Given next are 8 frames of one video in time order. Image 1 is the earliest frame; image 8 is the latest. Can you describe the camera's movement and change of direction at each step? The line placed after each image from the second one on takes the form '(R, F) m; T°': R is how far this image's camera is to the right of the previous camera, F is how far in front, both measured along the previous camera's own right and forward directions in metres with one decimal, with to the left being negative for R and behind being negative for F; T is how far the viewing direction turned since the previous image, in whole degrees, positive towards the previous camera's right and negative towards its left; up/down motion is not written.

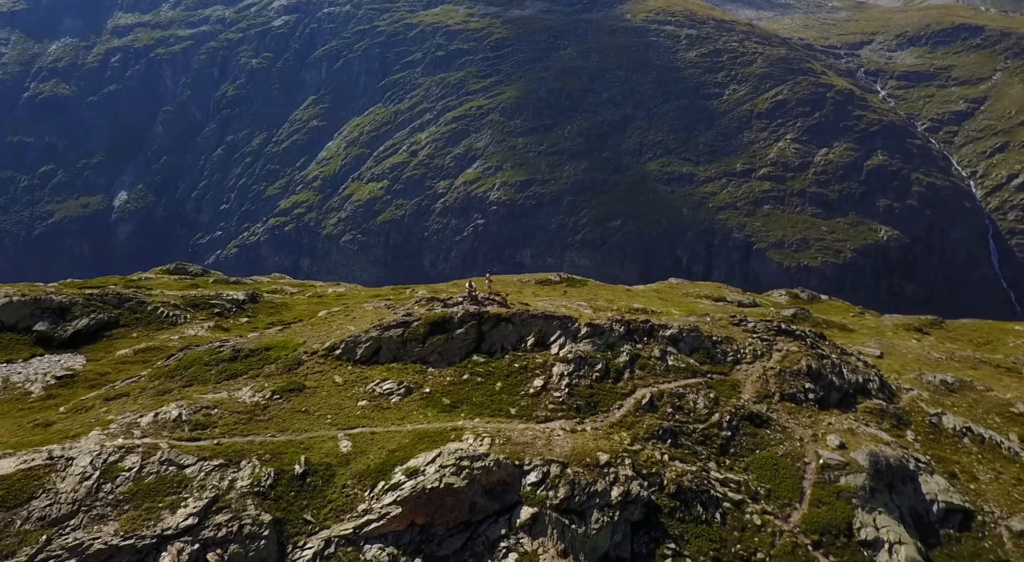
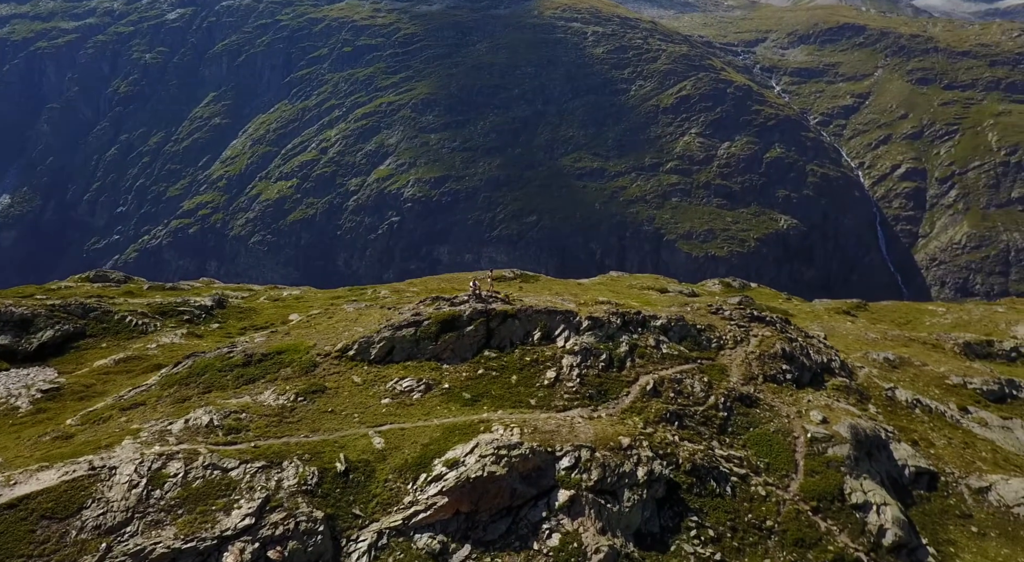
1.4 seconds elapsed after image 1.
(-6.5, -2.2) m; +6°
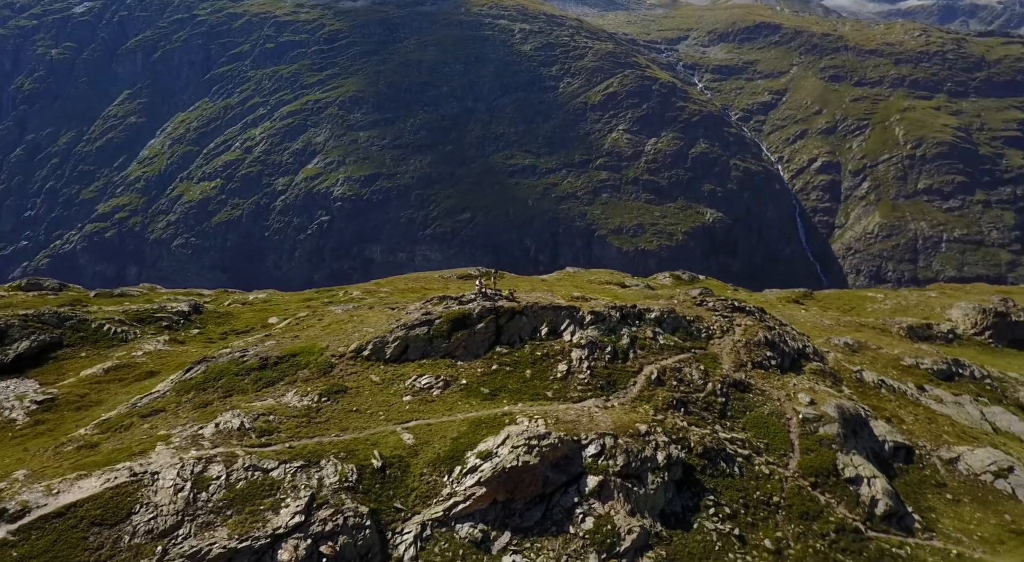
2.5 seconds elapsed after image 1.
(-5.6, -1.7) m; +5°
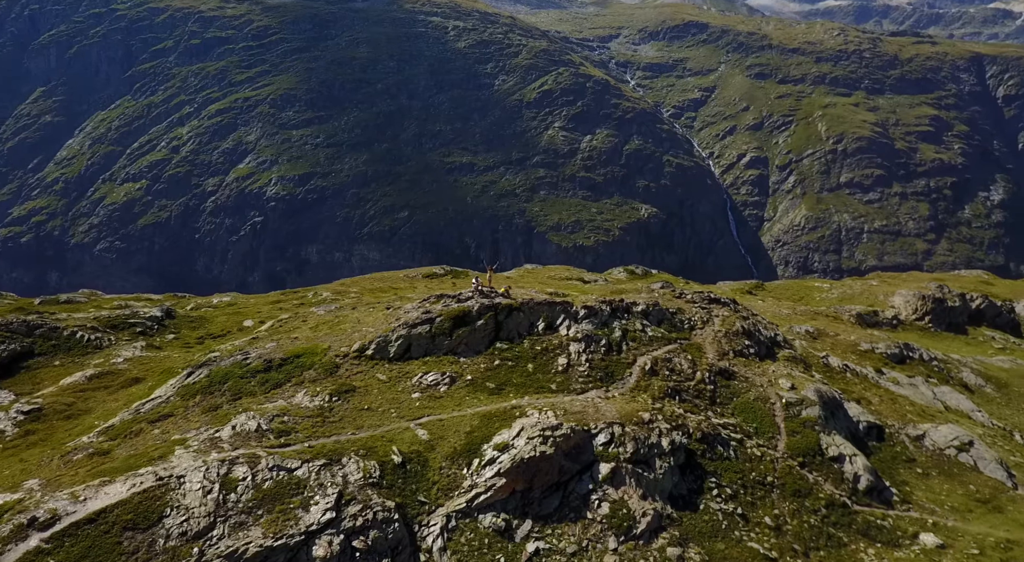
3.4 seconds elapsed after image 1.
(-4.5, -1.4) m; +5°
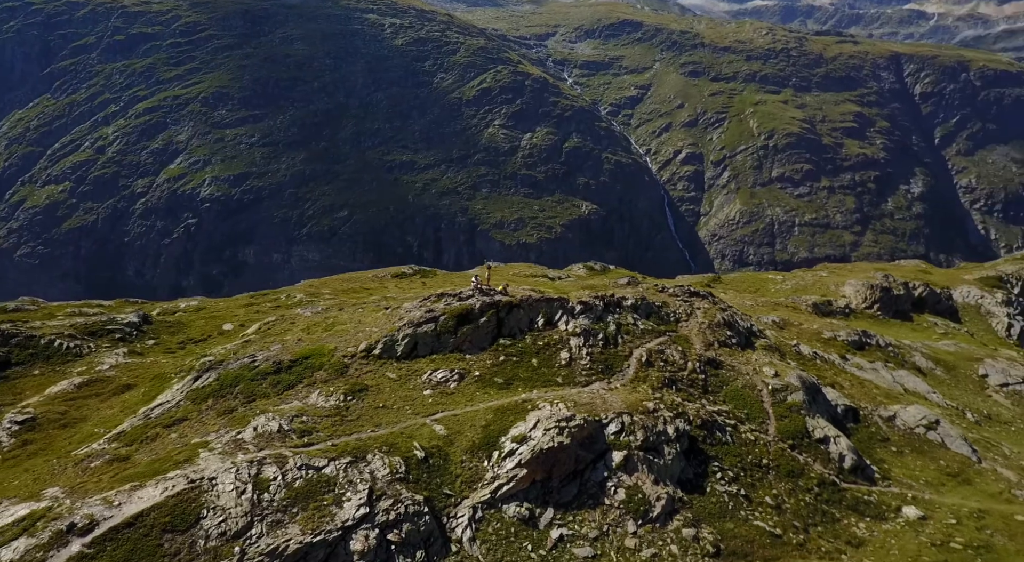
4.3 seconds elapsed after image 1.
(-4.6, -1.4) m; +4°
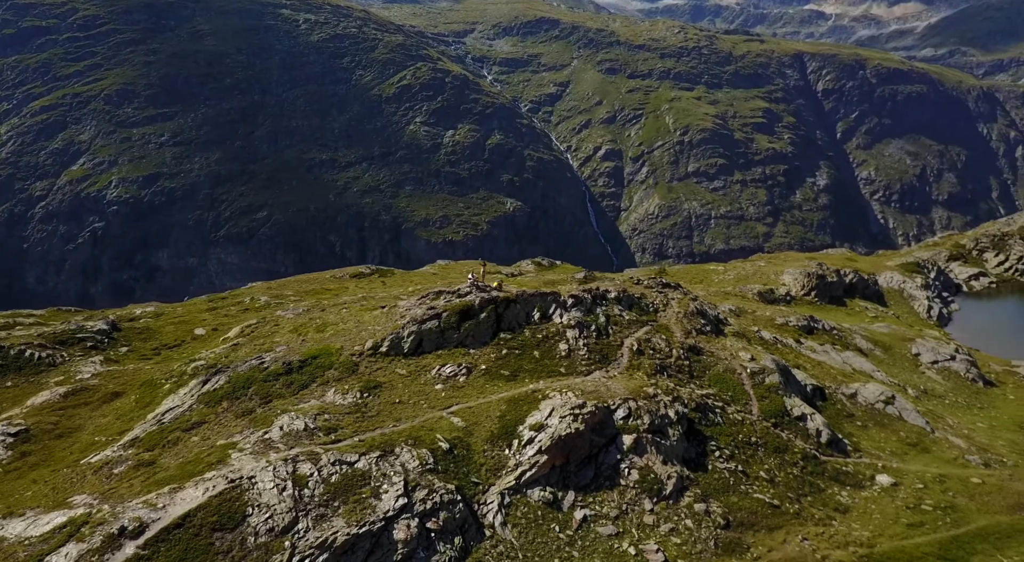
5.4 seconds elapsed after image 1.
(-5.9, -1.8) m; +6°
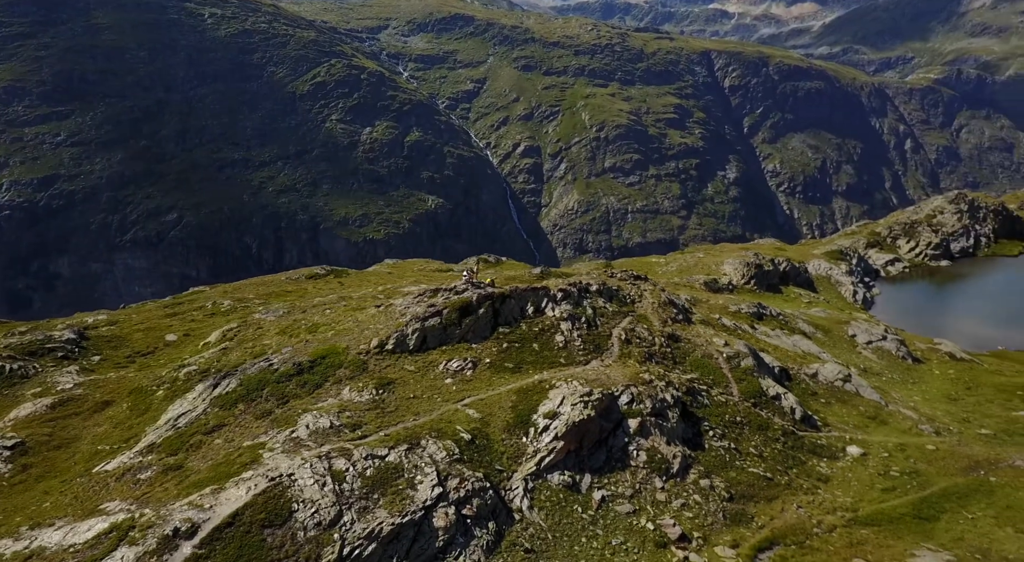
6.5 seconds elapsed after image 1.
(-6.1, -1.8) m; +6°
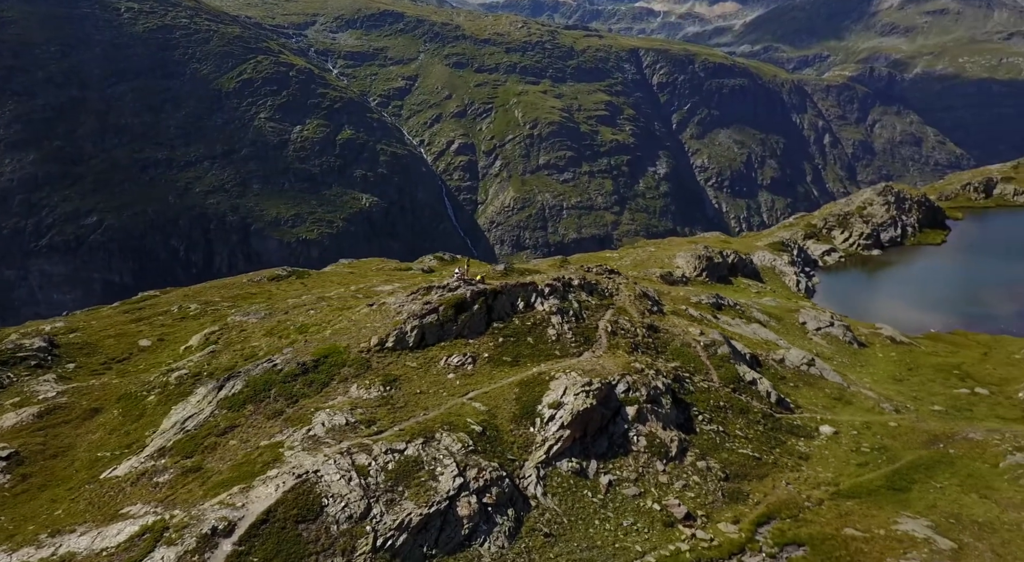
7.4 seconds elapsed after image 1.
(-4.7, -1.4) m; +5°
